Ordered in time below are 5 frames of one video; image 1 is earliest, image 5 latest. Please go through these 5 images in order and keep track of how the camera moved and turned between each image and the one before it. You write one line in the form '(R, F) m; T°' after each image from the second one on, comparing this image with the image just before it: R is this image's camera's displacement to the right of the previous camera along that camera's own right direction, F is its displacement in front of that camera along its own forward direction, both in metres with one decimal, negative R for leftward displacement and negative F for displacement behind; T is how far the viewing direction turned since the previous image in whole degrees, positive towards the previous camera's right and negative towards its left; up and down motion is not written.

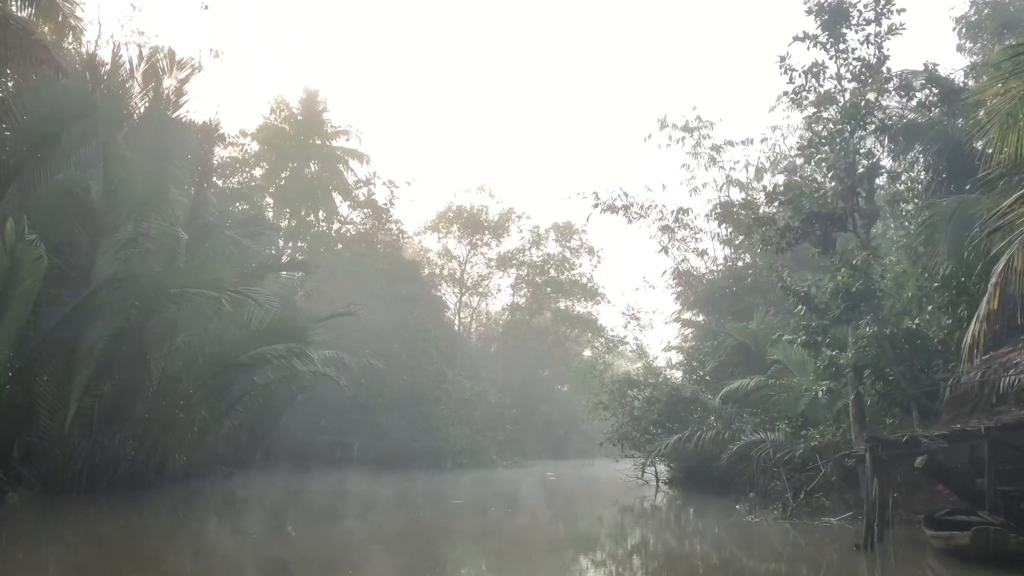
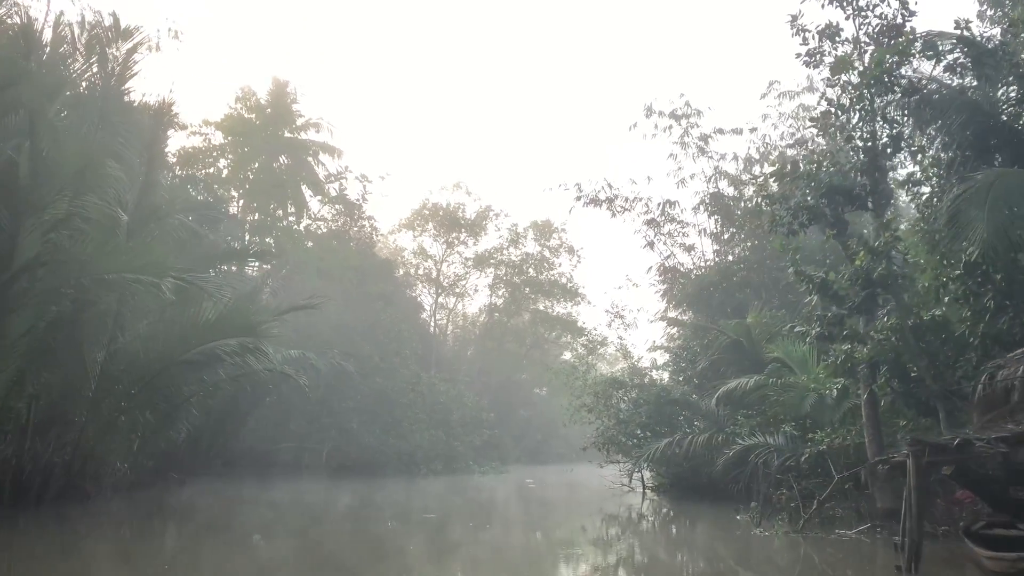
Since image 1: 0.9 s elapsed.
(0.0, +0.9) m; +1°
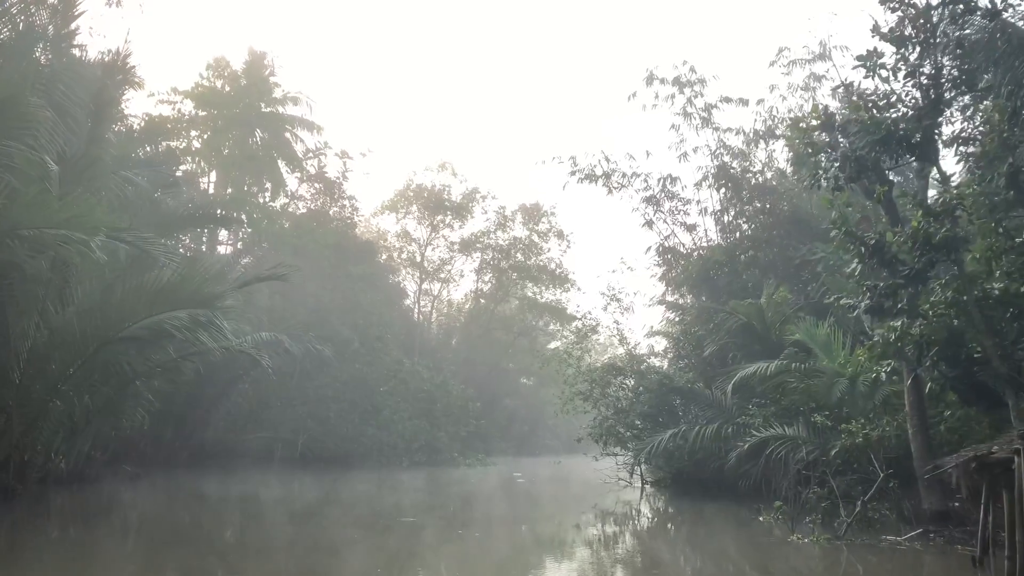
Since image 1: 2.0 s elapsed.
(-0.1, +1.1) m; +1°
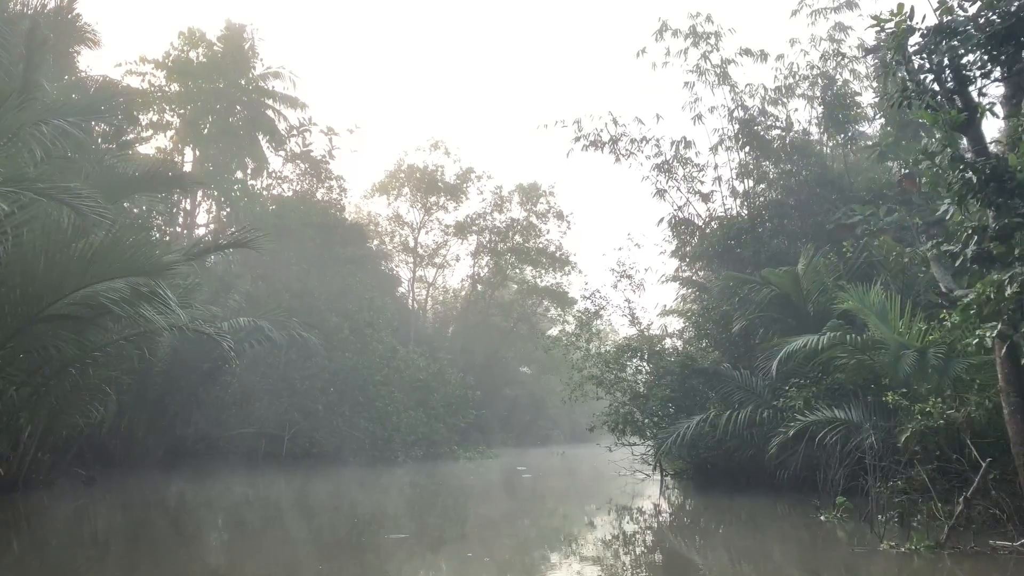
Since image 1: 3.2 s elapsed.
(-0.1, +1.3) m; 0°
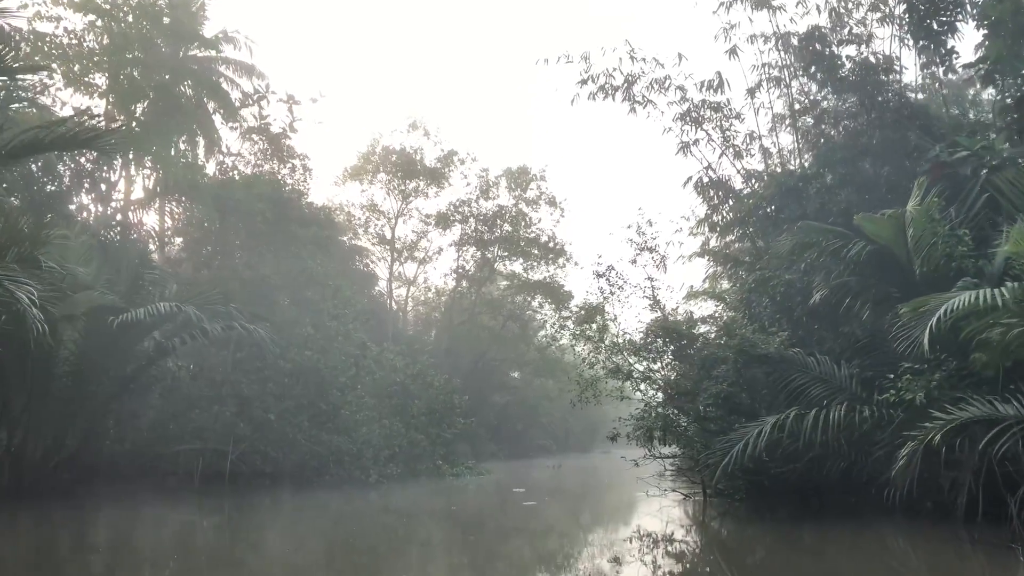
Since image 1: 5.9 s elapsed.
(-0.2, +2.8) m; +1°
